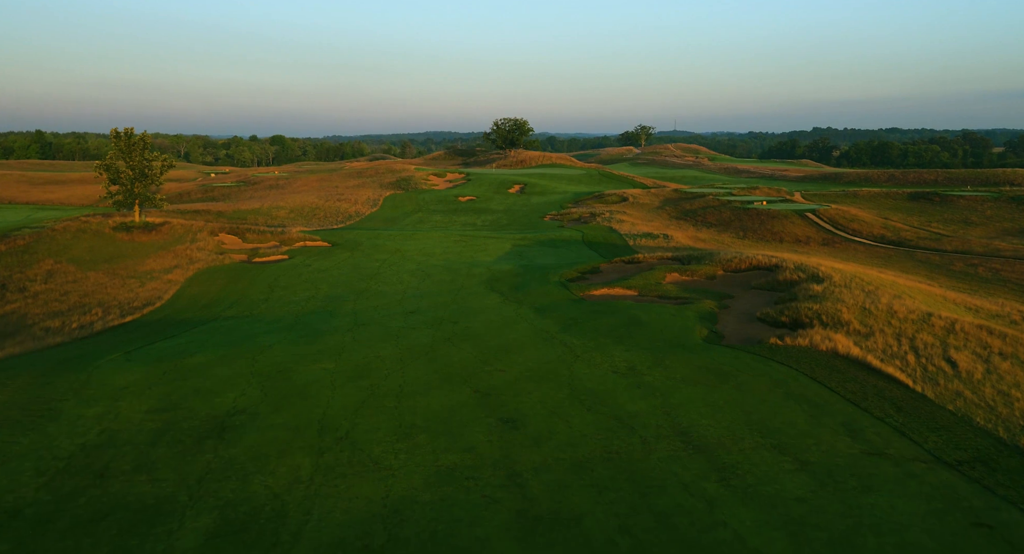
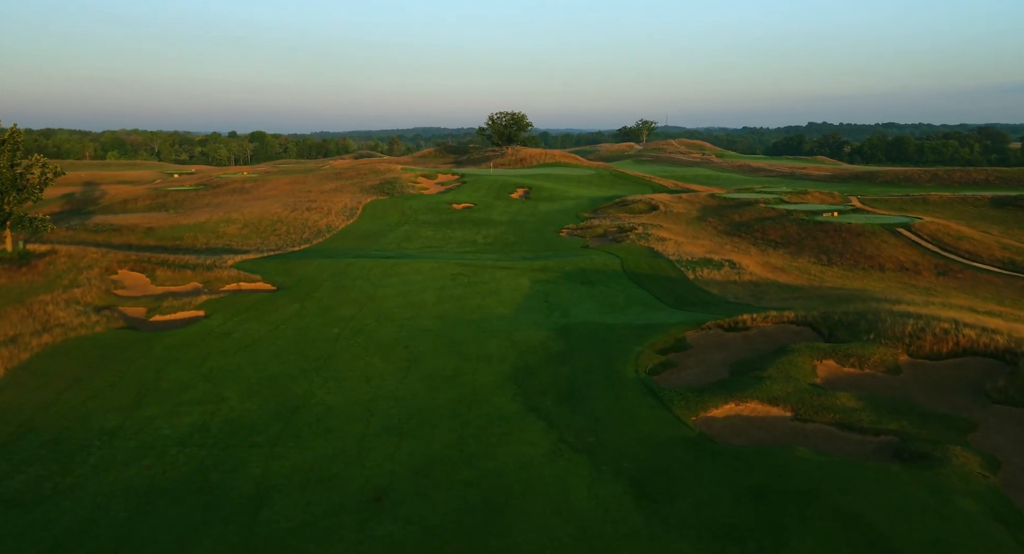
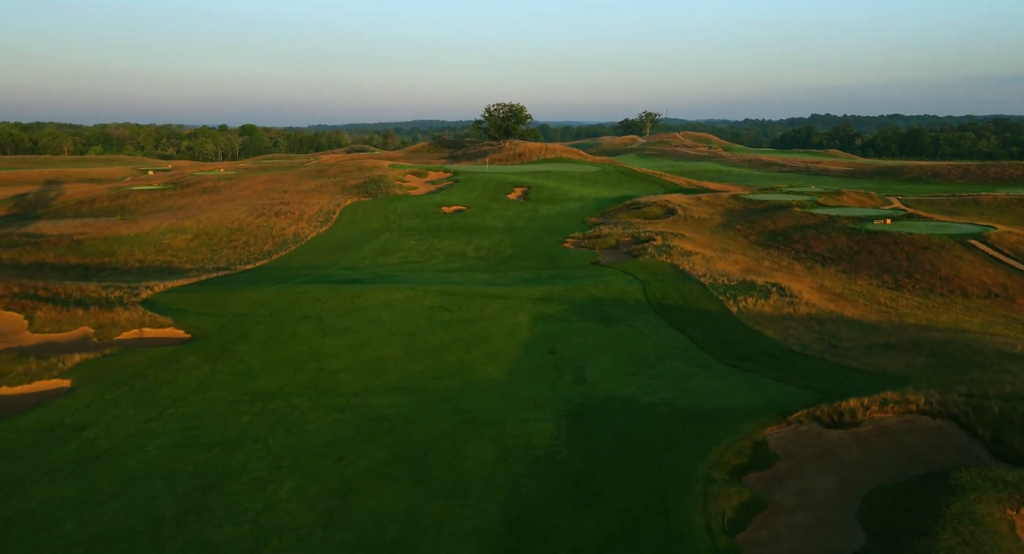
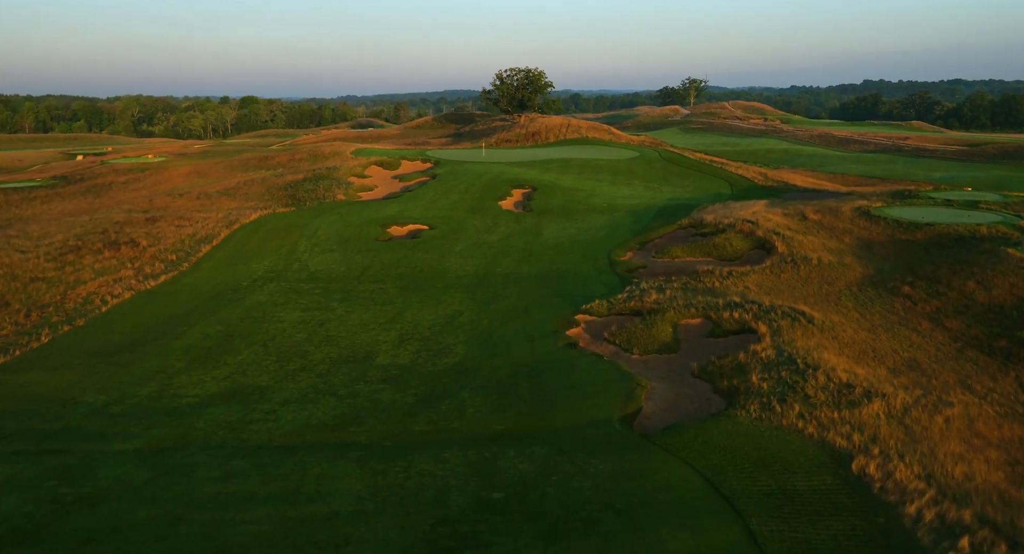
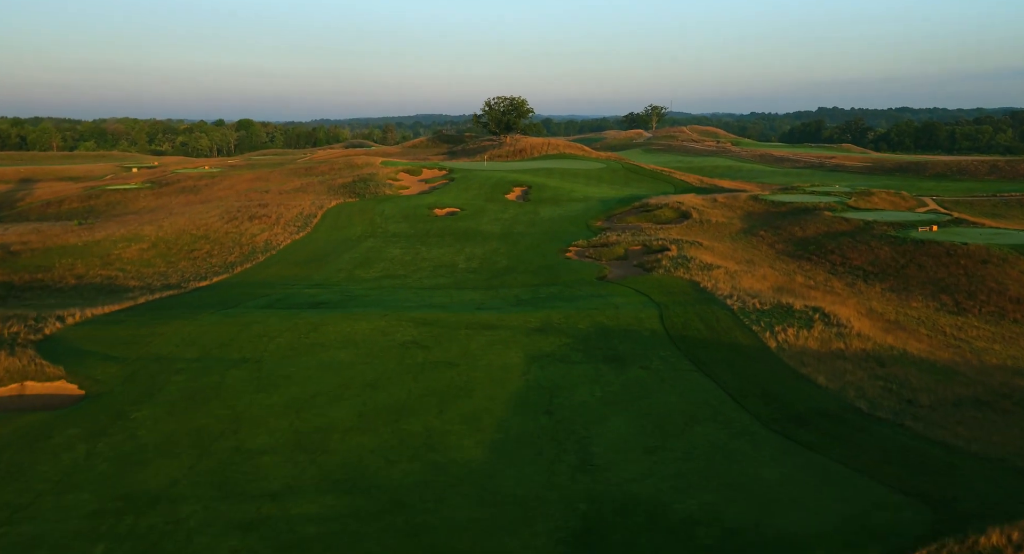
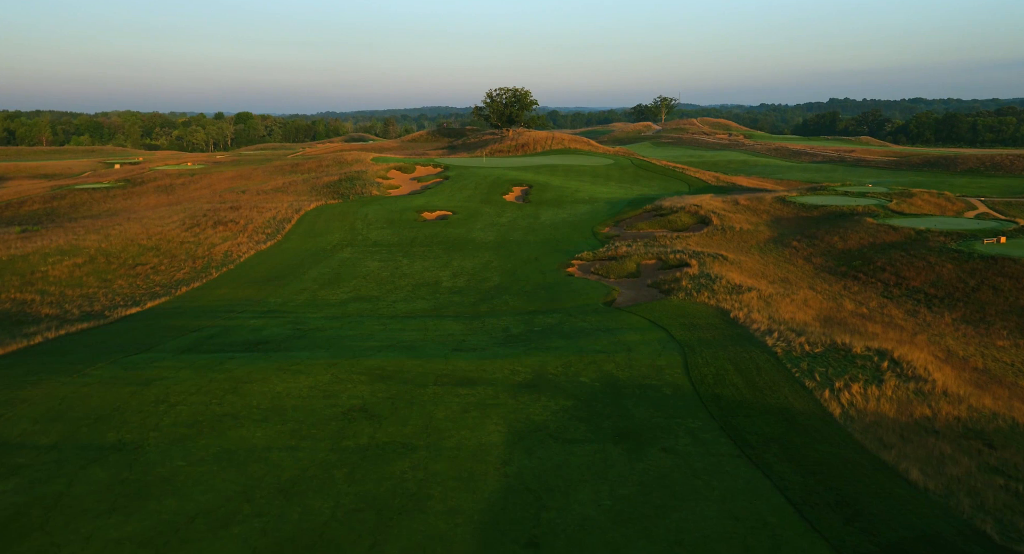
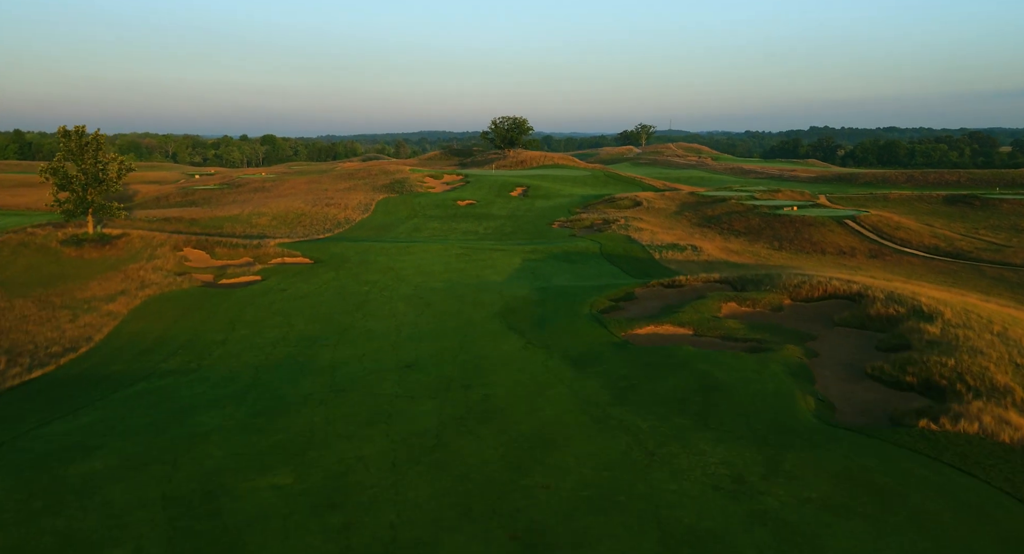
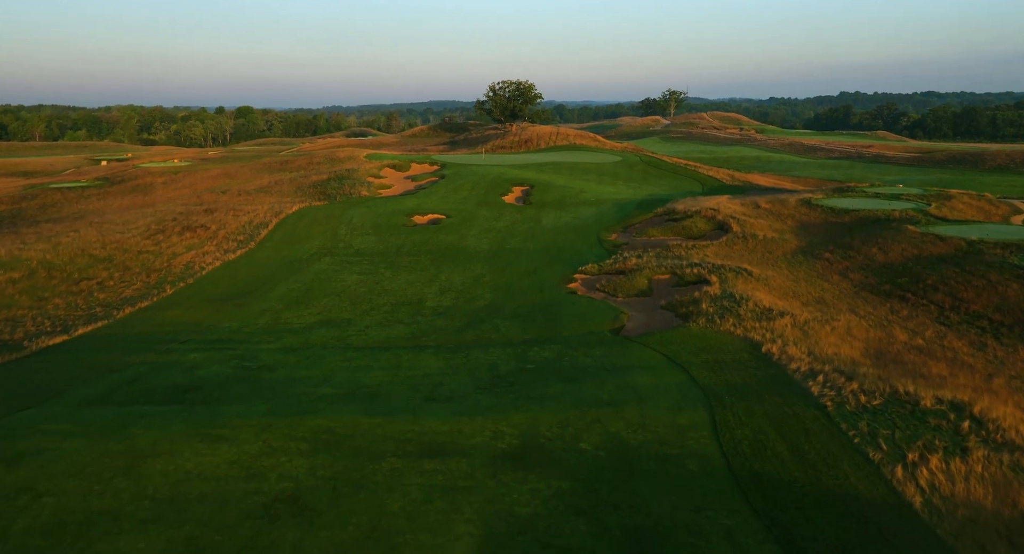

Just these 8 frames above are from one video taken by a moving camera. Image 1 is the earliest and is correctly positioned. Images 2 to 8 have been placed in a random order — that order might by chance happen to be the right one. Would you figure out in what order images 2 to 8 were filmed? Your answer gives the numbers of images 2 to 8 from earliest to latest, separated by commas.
7, 2, 3, 5, 6, 8, 4
